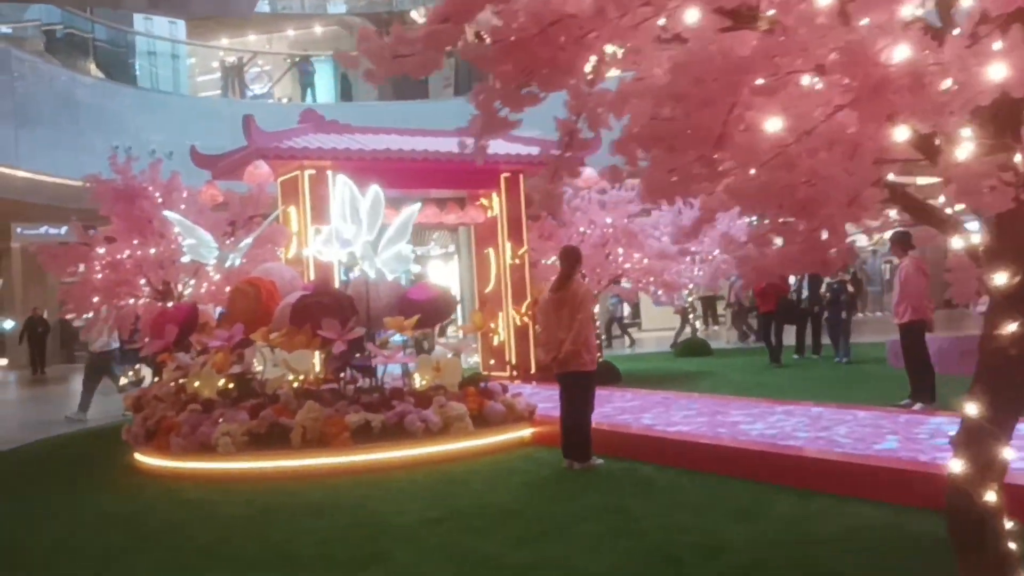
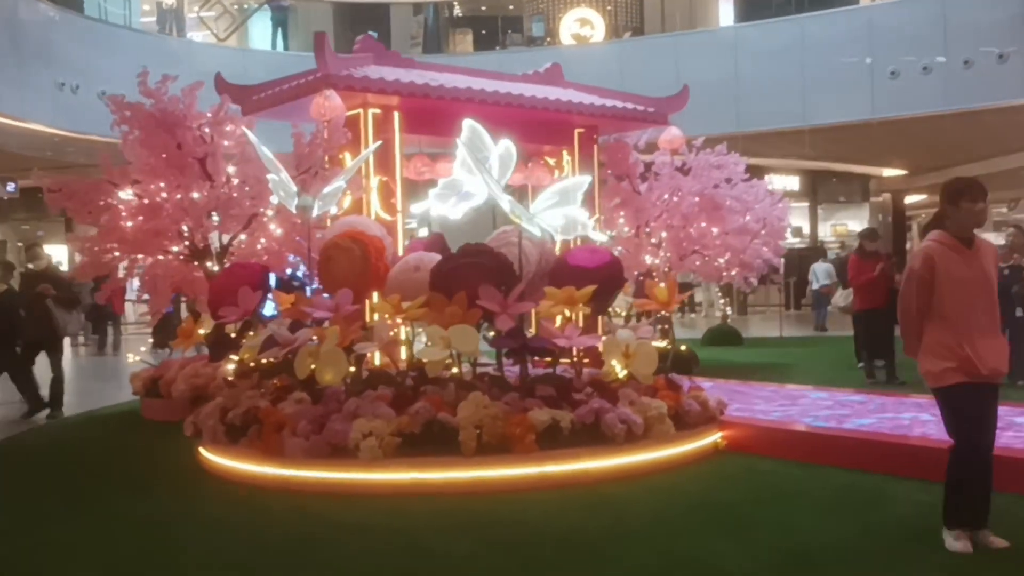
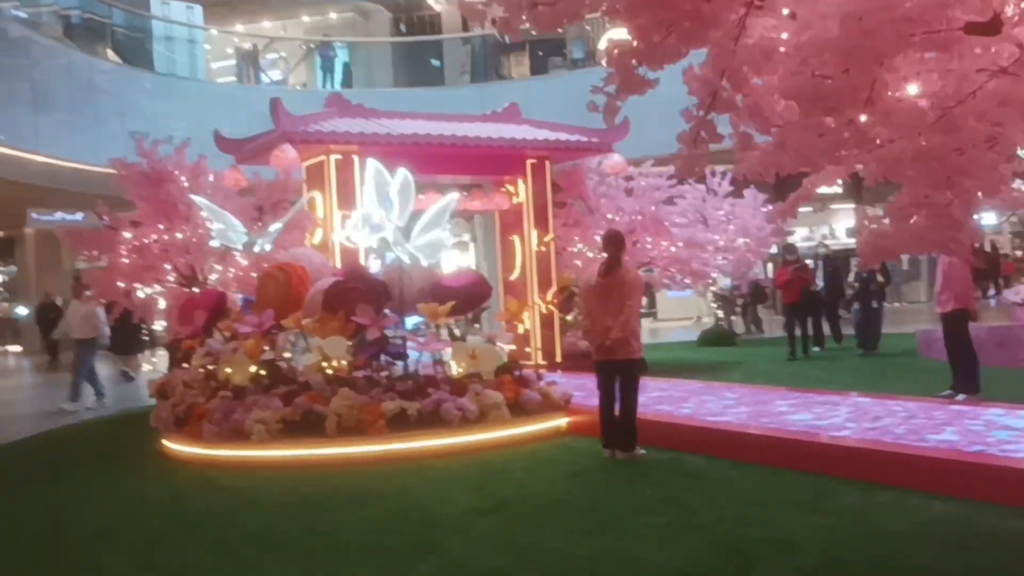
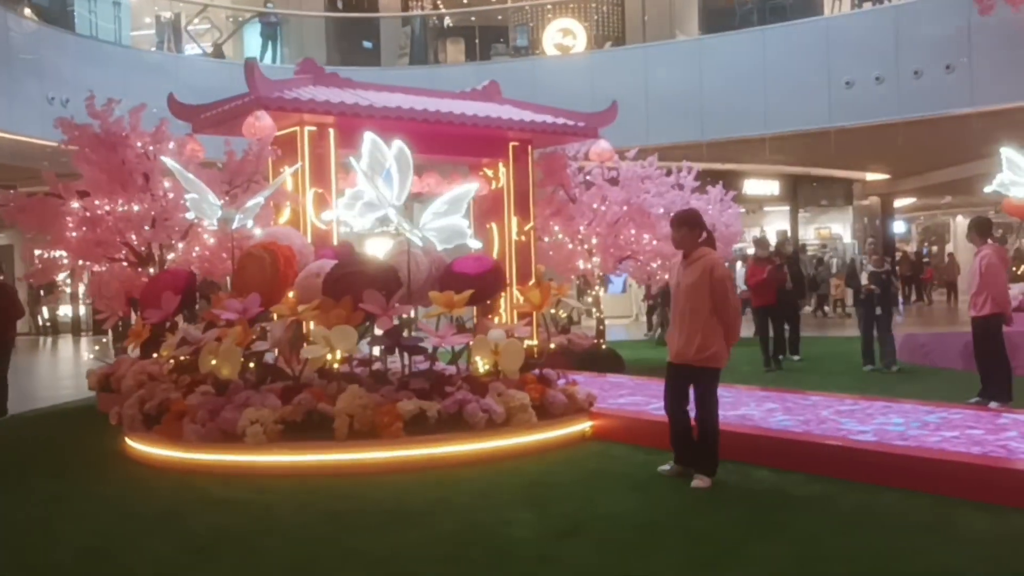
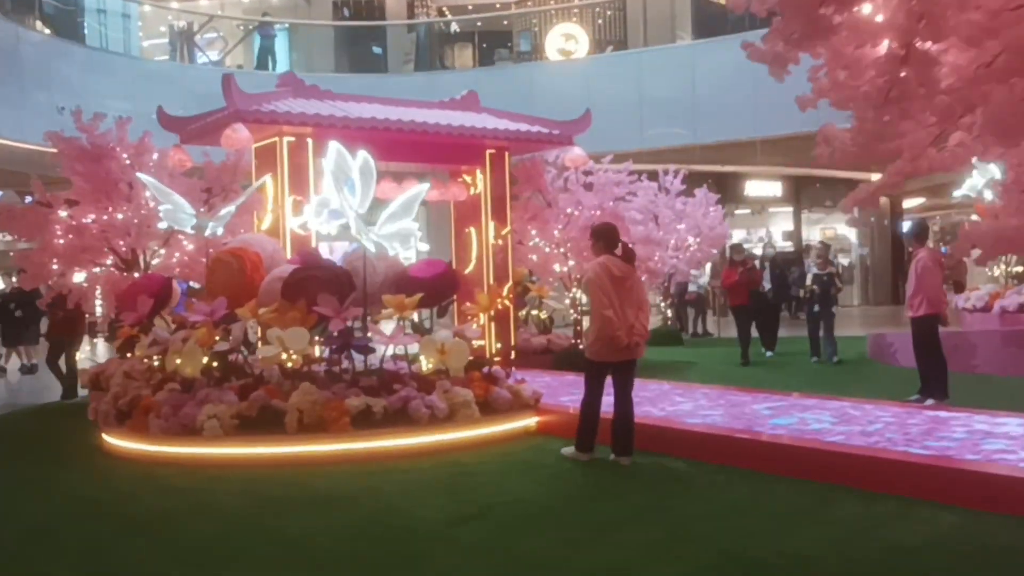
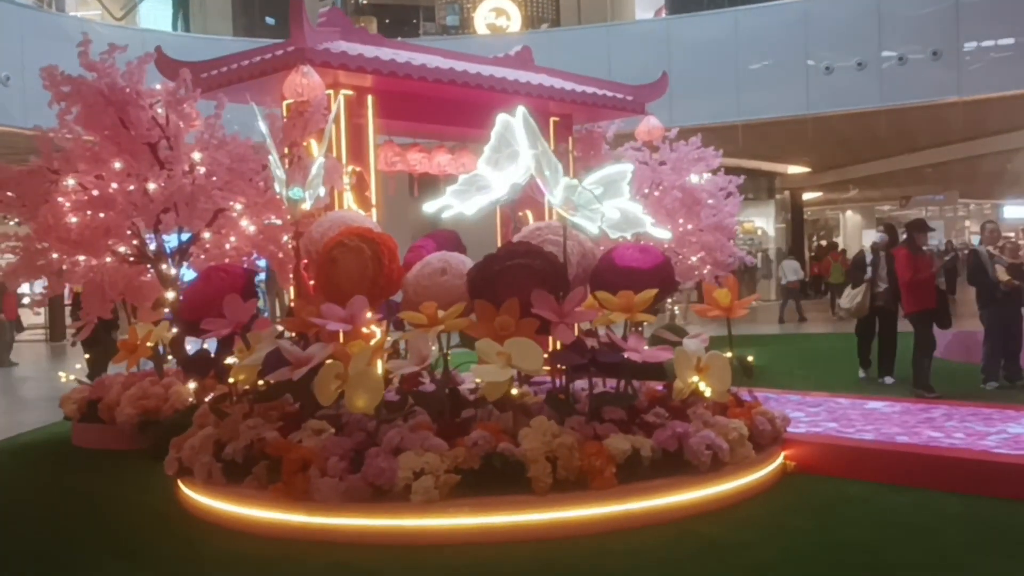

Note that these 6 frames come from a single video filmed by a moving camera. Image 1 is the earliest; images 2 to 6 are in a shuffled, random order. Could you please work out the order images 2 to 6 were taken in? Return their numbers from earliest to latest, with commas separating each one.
3, 5, 4, 2, 6
